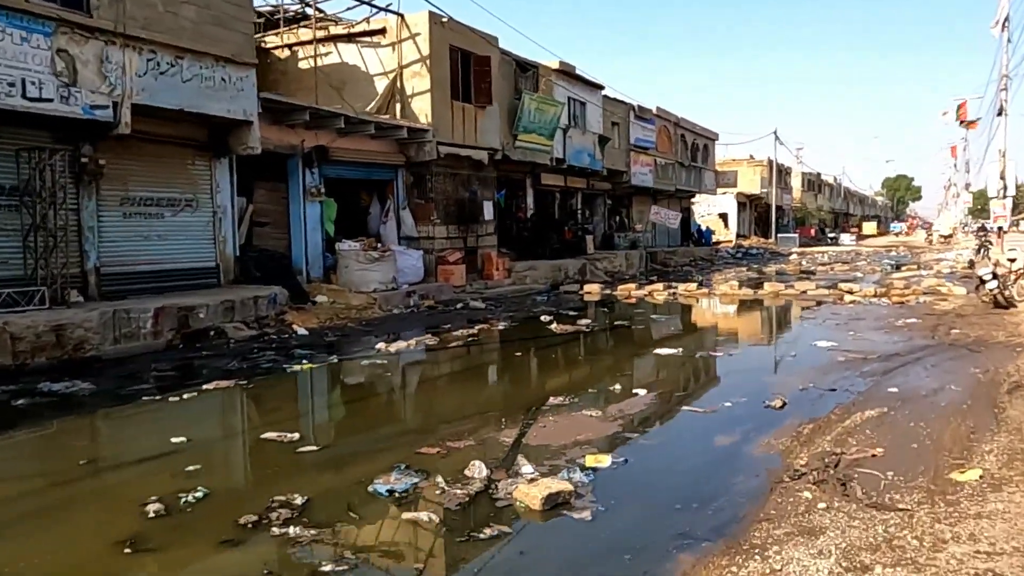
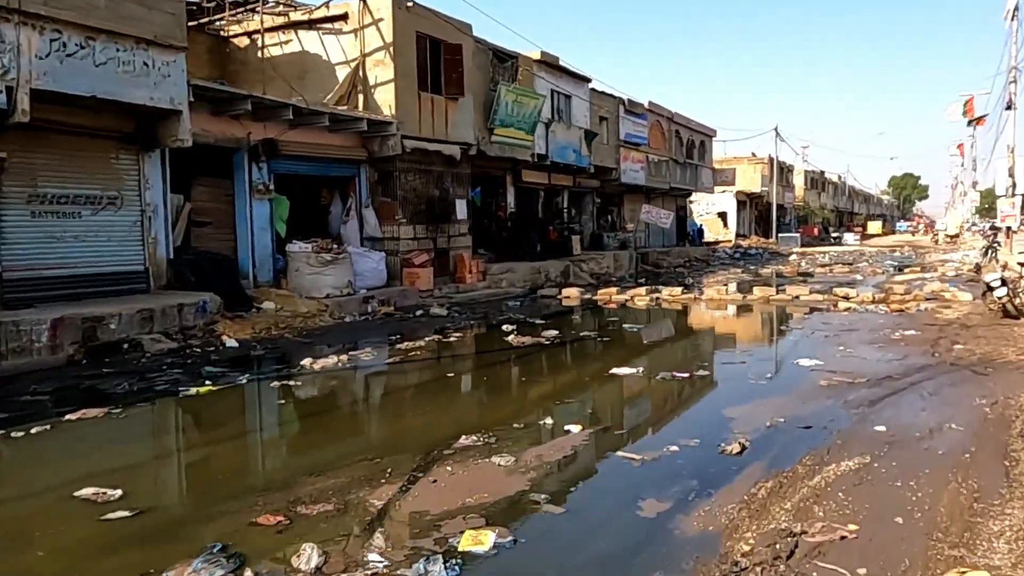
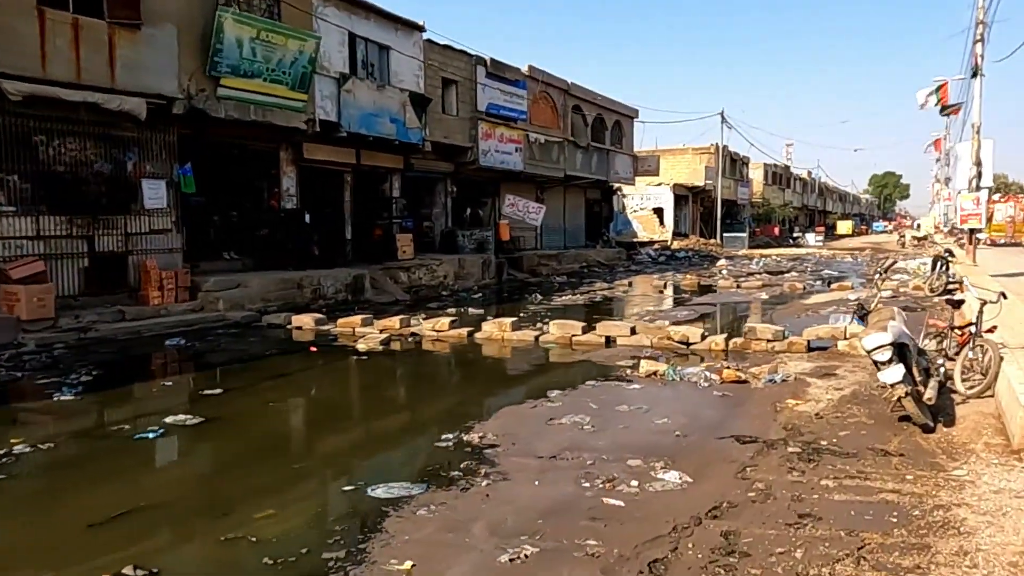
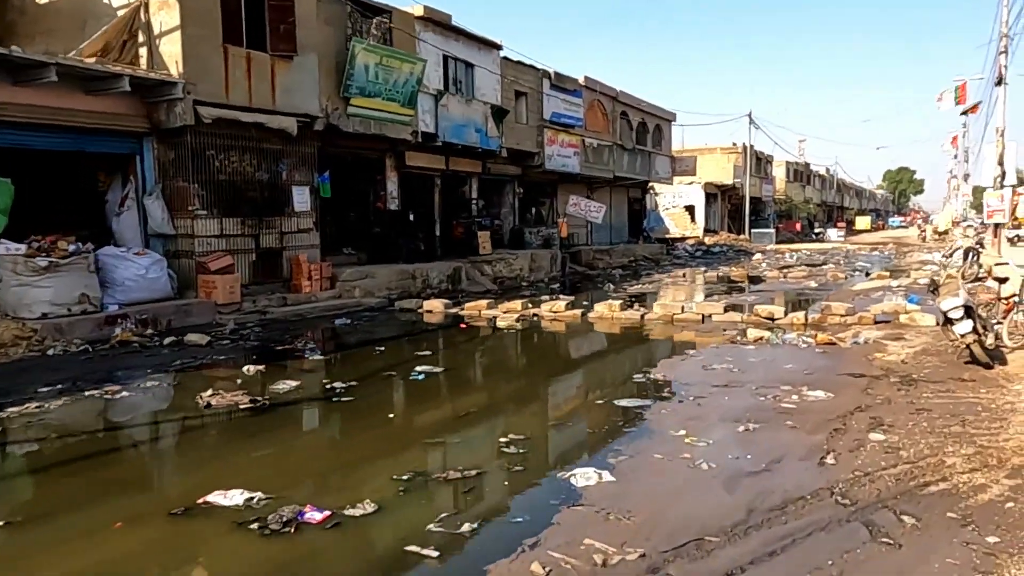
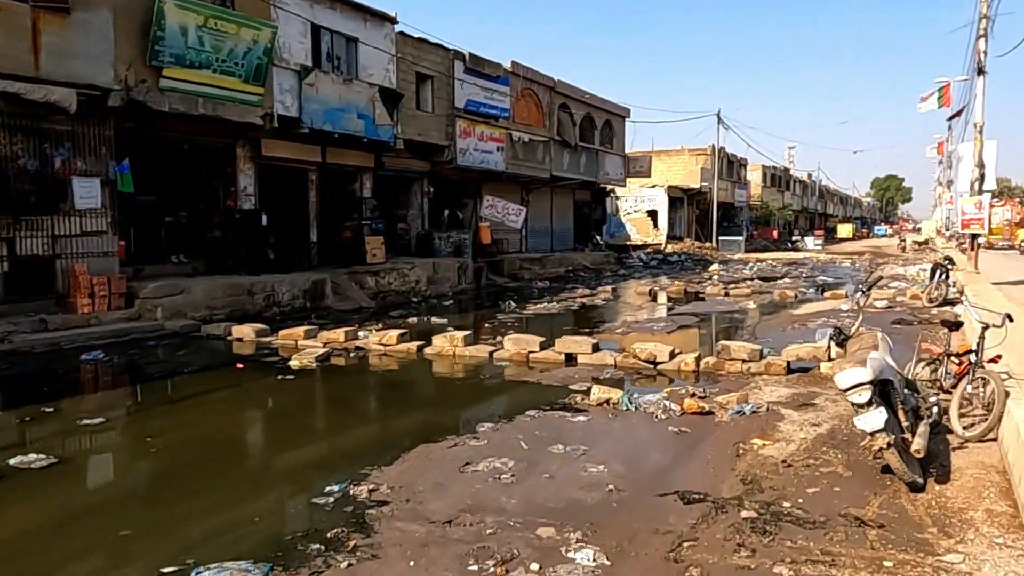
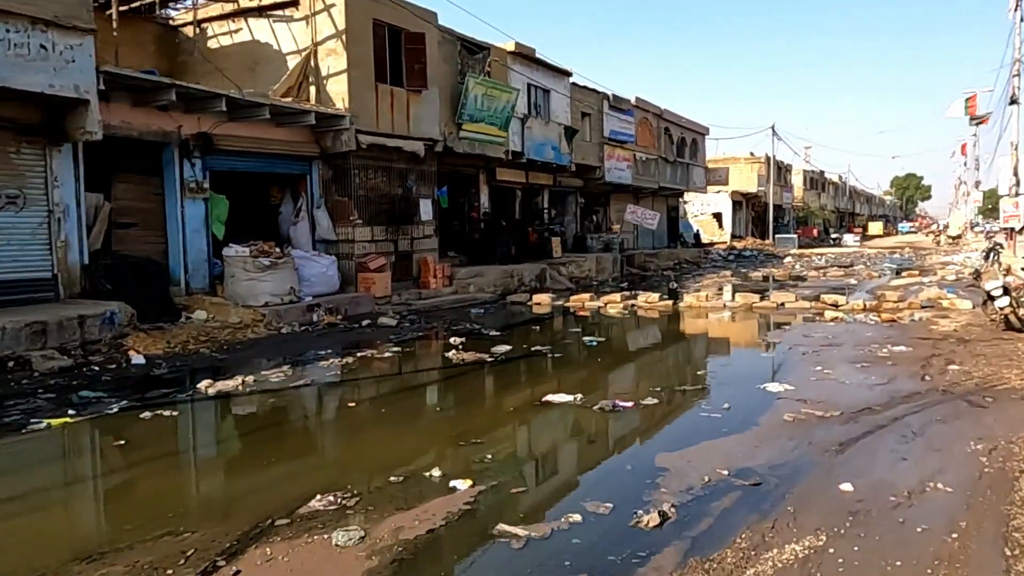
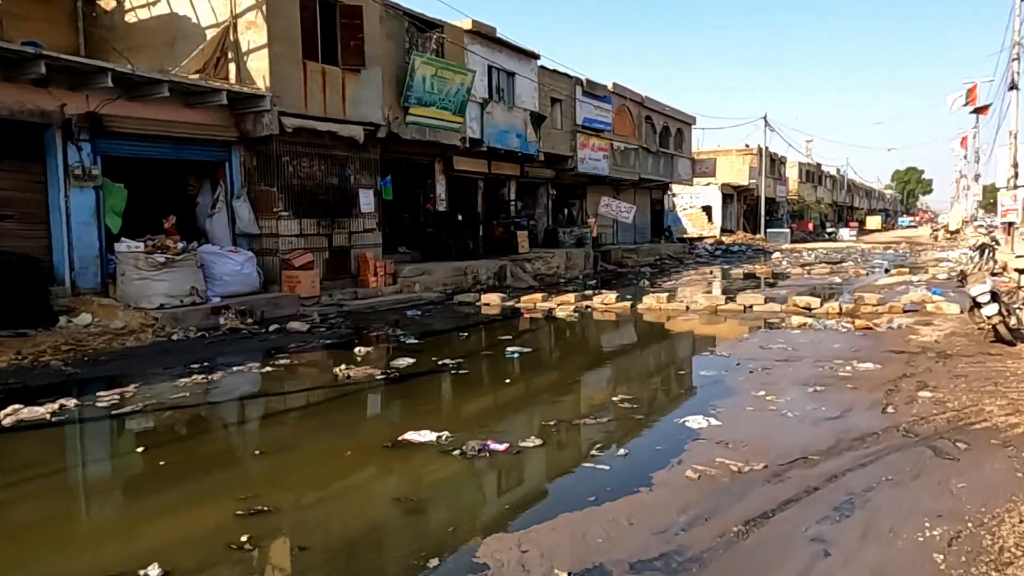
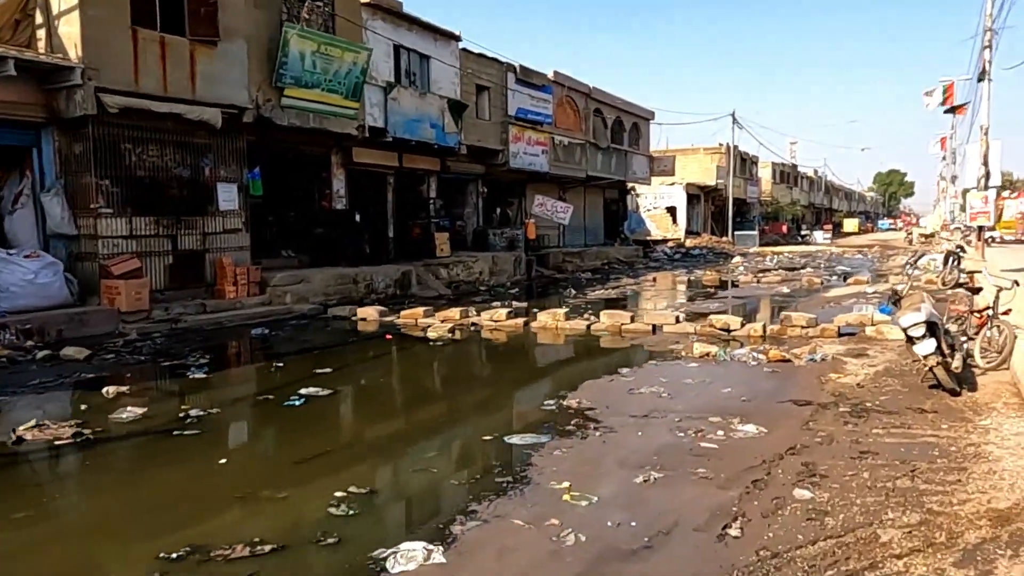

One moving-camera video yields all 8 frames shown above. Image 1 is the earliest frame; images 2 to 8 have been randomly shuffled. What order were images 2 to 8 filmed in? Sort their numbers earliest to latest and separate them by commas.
2, 6, 7, 4, 8, 3, 5
